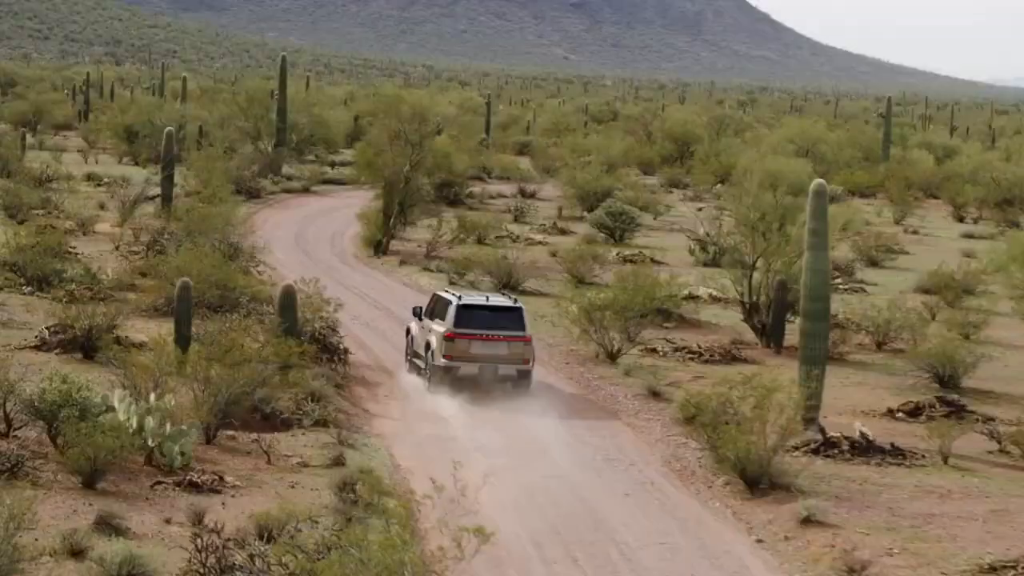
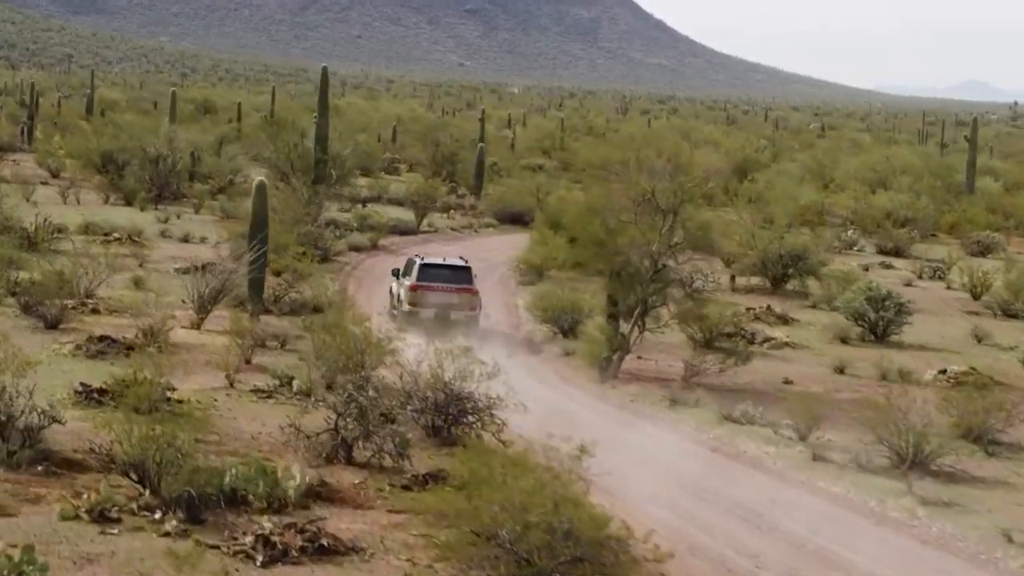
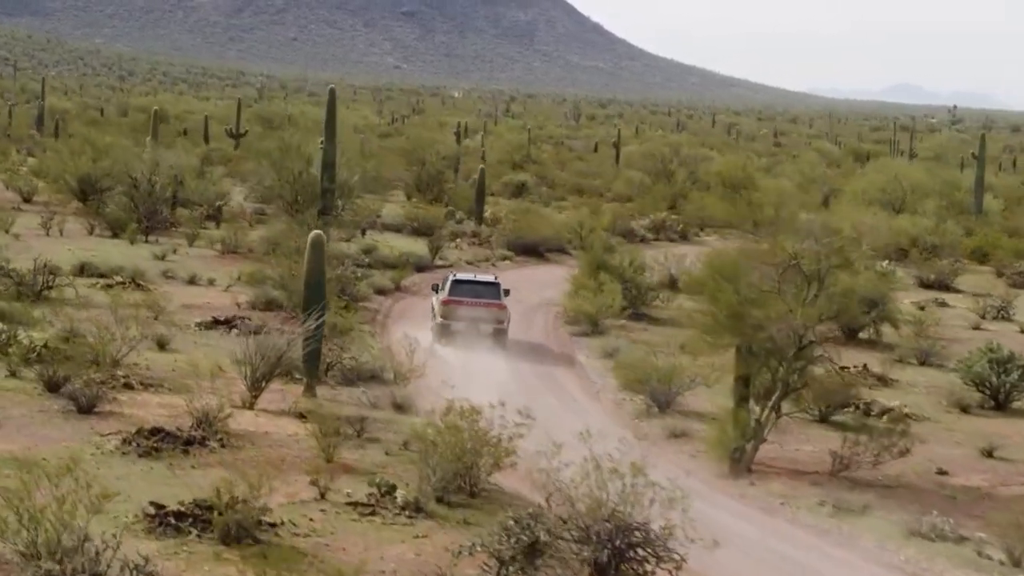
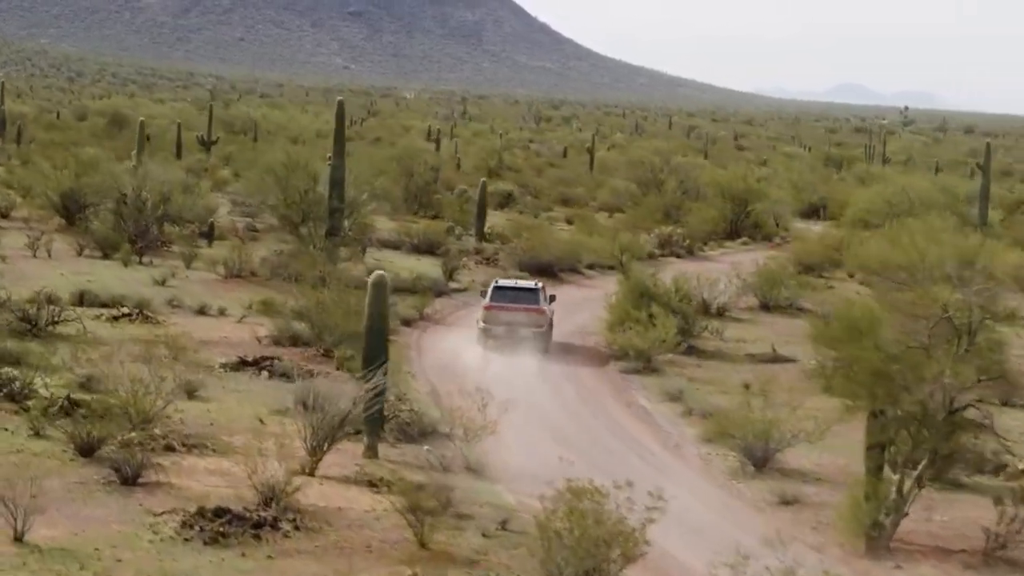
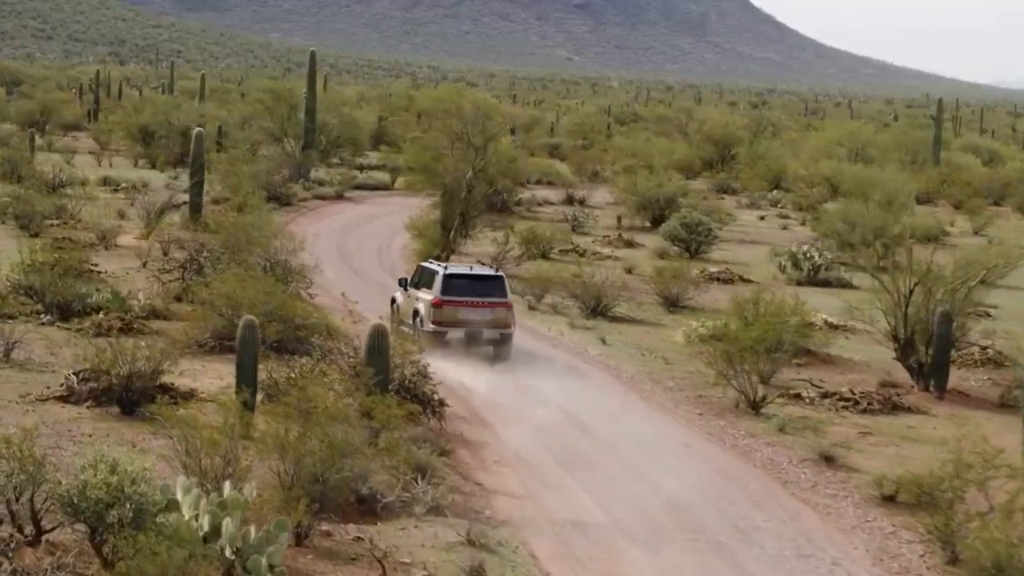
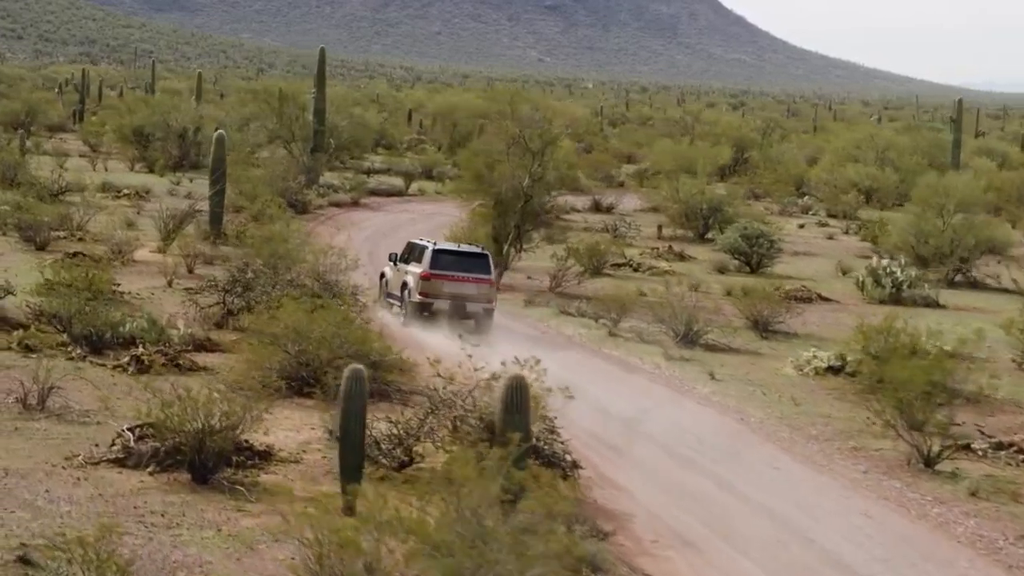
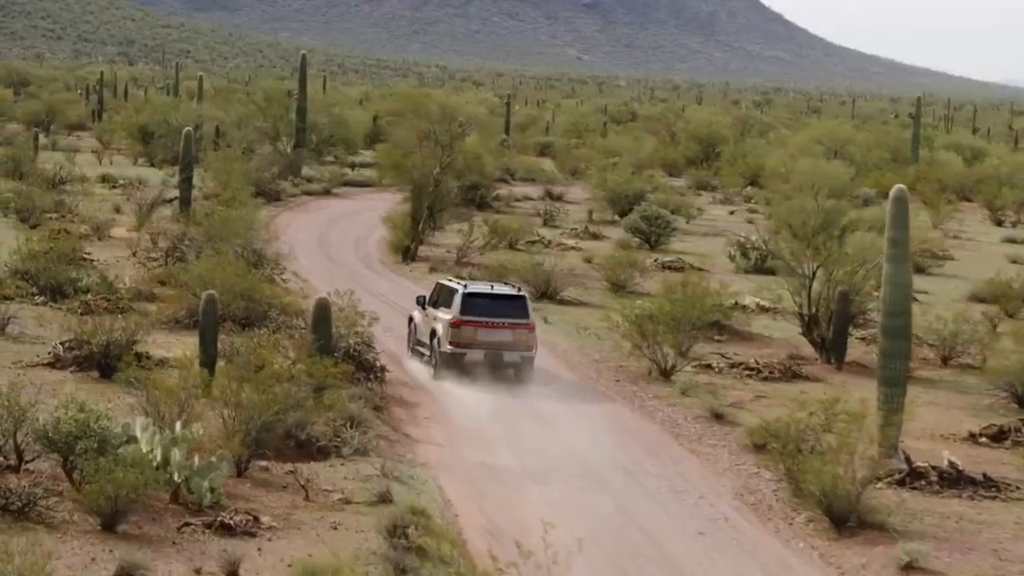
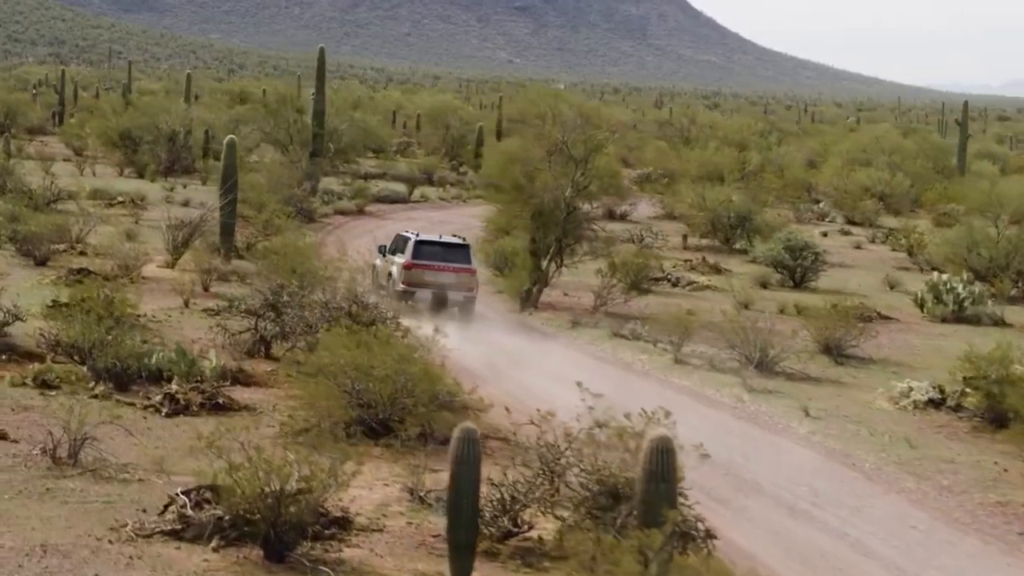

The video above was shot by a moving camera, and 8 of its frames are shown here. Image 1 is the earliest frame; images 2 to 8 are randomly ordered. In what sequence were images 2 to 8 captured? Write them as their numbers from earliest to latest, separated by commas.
7, 5, 6, 8, 2, 3, 4
